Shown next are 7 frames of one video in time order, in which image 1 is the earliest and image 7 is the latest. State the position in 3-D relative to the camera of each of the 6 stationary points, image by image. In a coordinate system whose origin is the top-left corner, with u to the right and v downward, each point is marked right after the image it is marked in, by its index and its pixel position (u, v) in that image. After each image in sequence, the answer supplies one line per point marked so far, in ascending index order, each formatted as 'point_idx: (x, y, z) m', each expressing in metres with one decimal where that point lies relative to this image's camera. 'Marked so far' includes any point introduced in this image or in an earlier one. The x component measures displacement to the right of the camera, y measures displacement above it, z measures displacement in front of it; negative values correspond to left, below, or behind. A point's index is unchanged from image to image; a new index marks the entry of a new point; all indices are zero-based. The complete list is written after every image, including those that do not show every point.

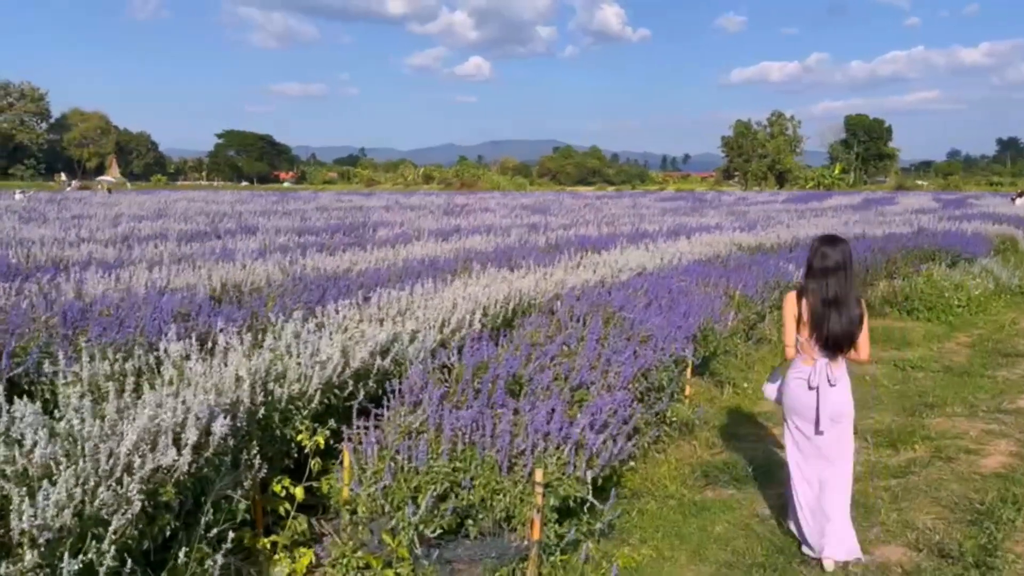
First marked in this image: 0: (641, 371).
0: (+0.6, -0.4, +3.9) m
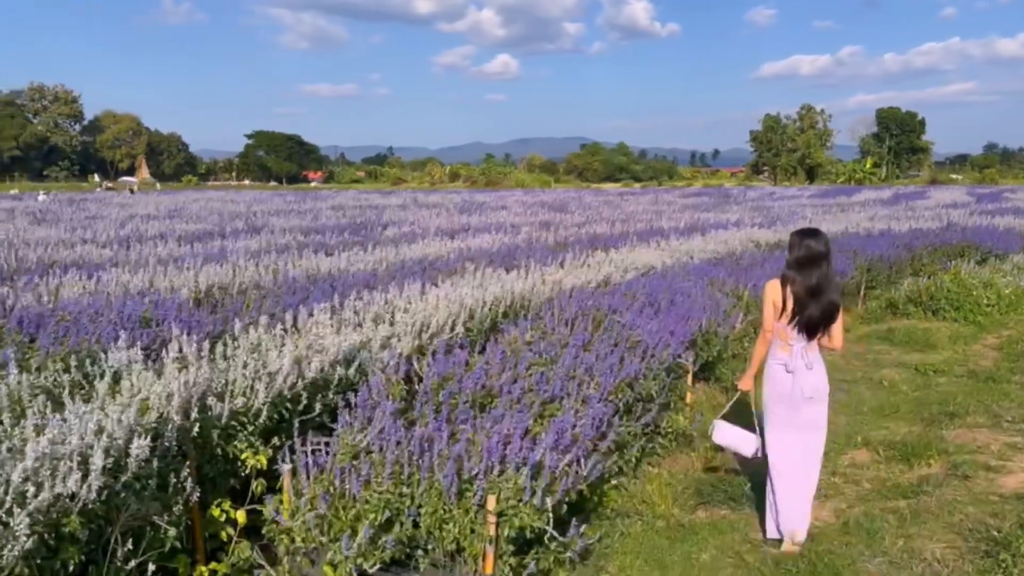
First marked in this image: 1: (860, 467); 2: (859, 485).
0: (+0.5, -0.4, +3.6) m
1: (+1.7, -0.9, +4.1) m
2: (+1.6, -0.9, +3.9) m
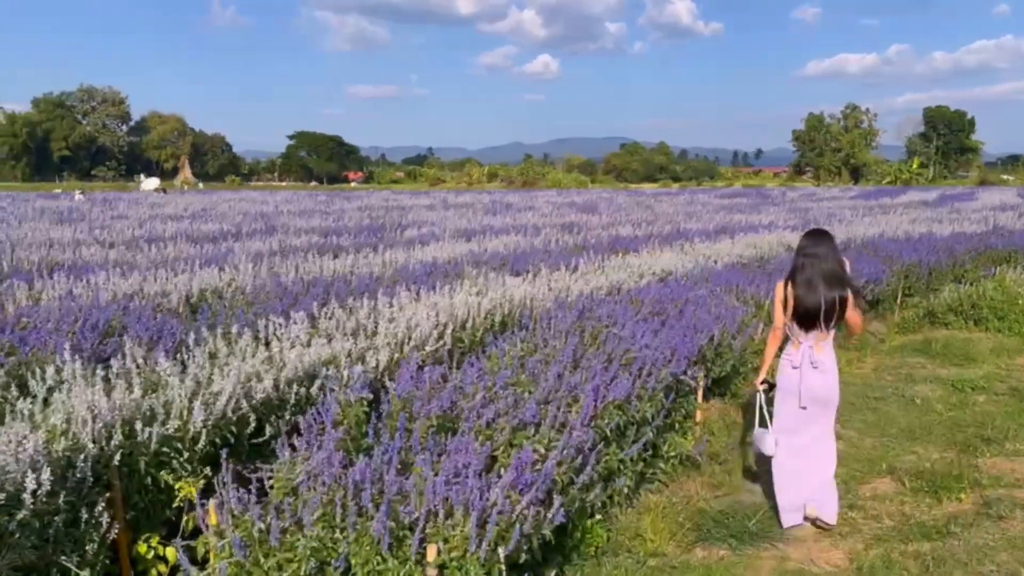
0: (+0.4, -0.4, +3.3) m
1: (+1.6, -0.9, +3.7) m
2: (+1.5, -1.0, +3.5) m
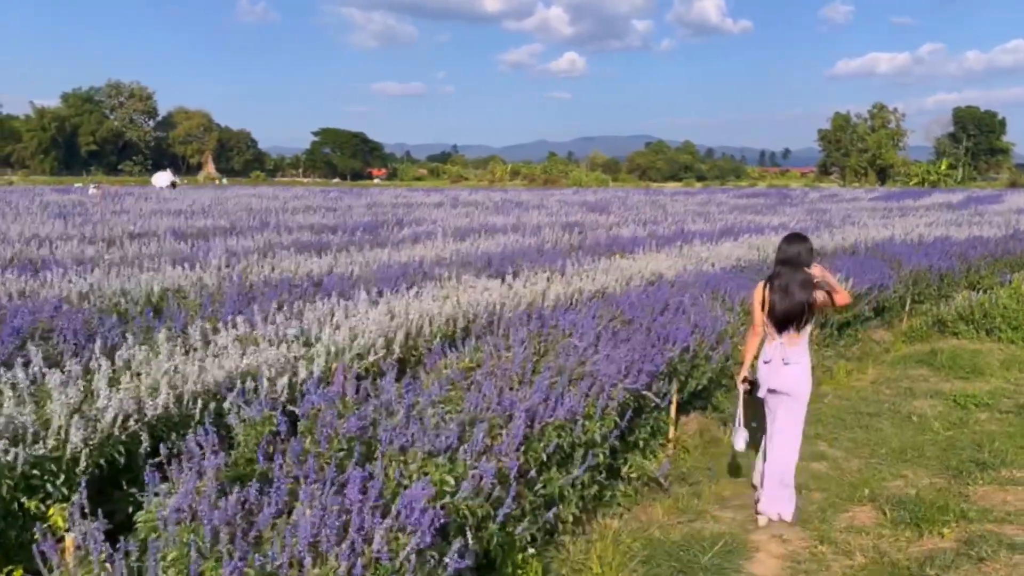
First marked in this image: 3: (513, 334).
0: (+0.2, -0.5, +3.0) m
1: (+1.4, -1.0, +3.4) m
2: (+1.3, -1.0, +3.1) m
3: (0.0, -0.2, +3.9) m
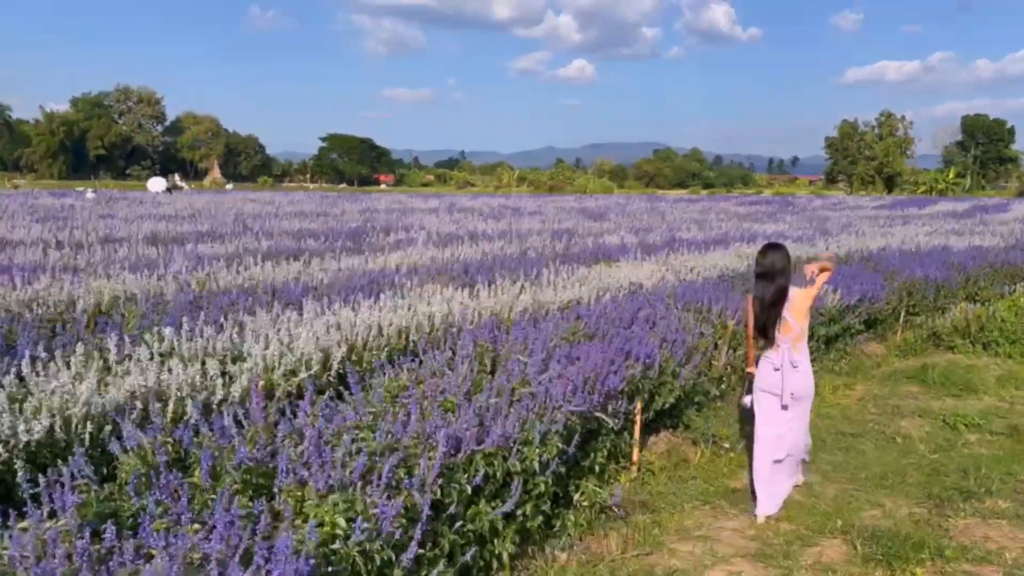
0: (-0.1, -0.5, +2.7) m
1: (+1.2, -1.0, +3.1) m
2: (+1.0, -1.1, +2.8) m
3: (-0.2, -0.3, +3.6) m
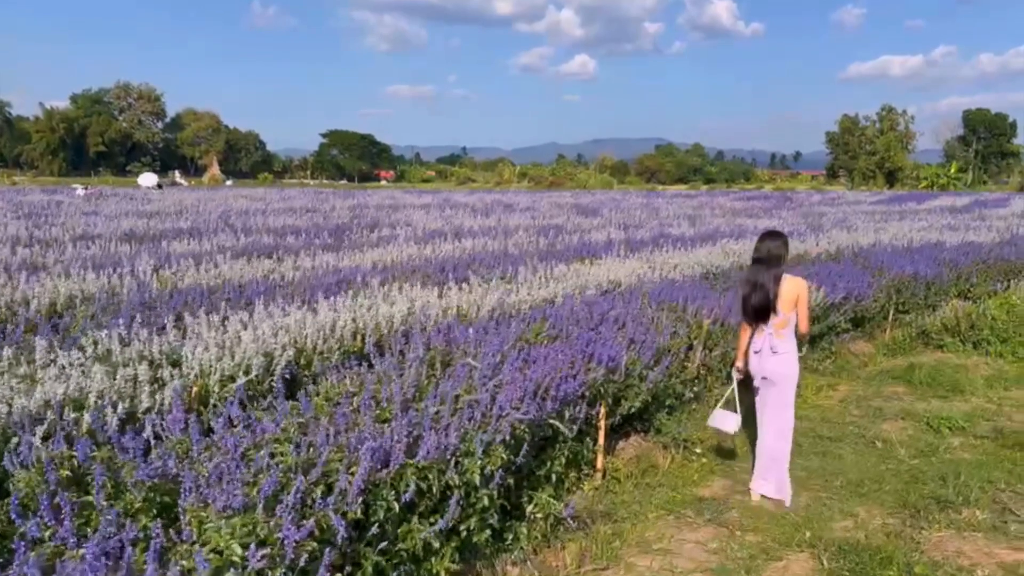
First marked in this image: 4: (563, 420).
0: (-0.3, -0.5, +2.5) m
1: (+1.0, -1.0, +2.9) m
2: (+0.8, -1.1, +2.7) m
3: (-0.4, -0.3, +3.5) m
4: (+0.2, -0.5, +3.4) m
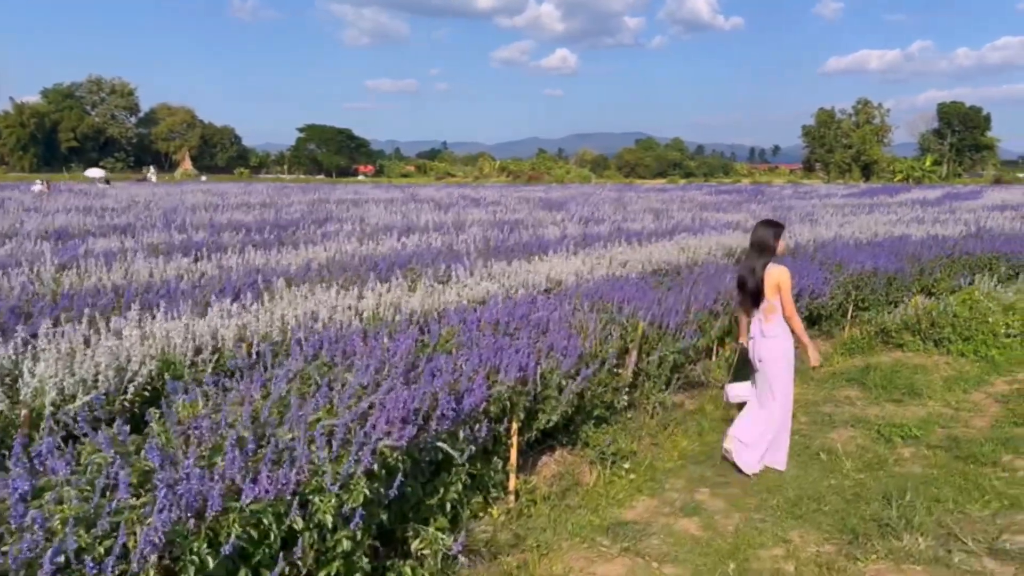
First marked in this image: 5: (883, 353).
0: (-0.7, -0.5, +2.1) m
1: (+0.6, -1.0, +2.5) m
2: (+0.4, -1.1, +2.3) m
3: (-0.8, -0.3, +3.1) m
4: (-0.2, -0.6, +3.0) m
5: (+3.0, -0.5, +6.7) m
